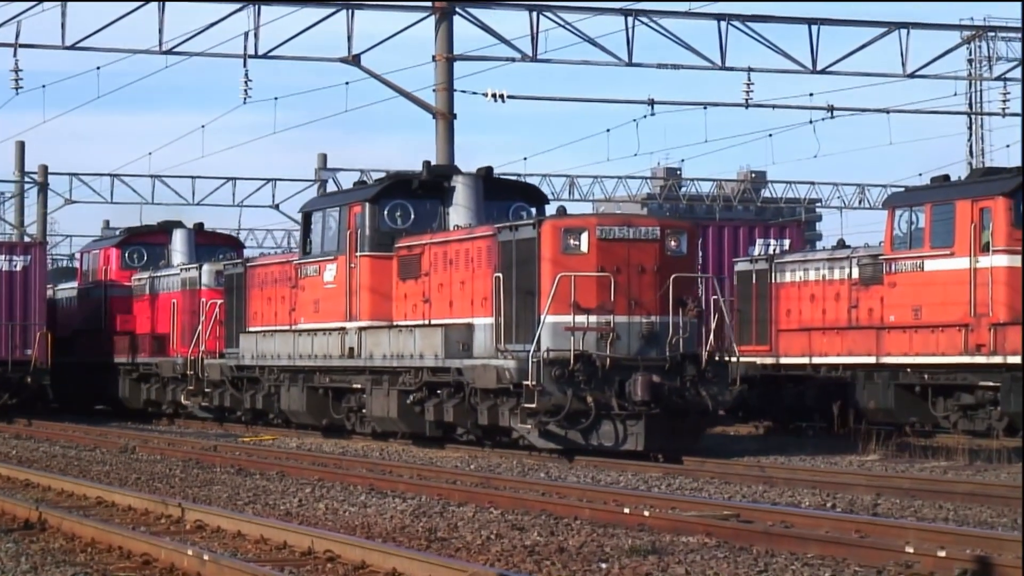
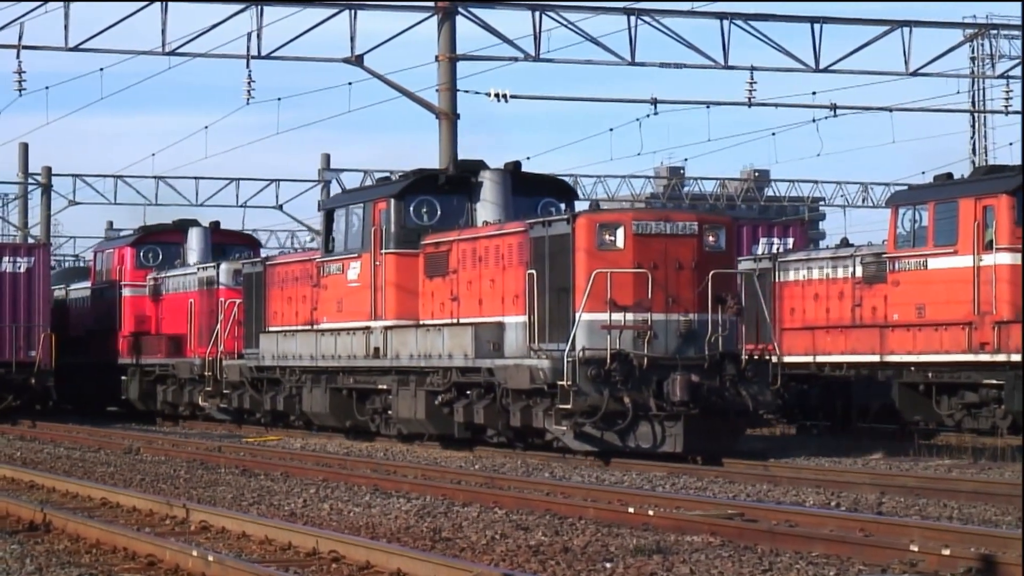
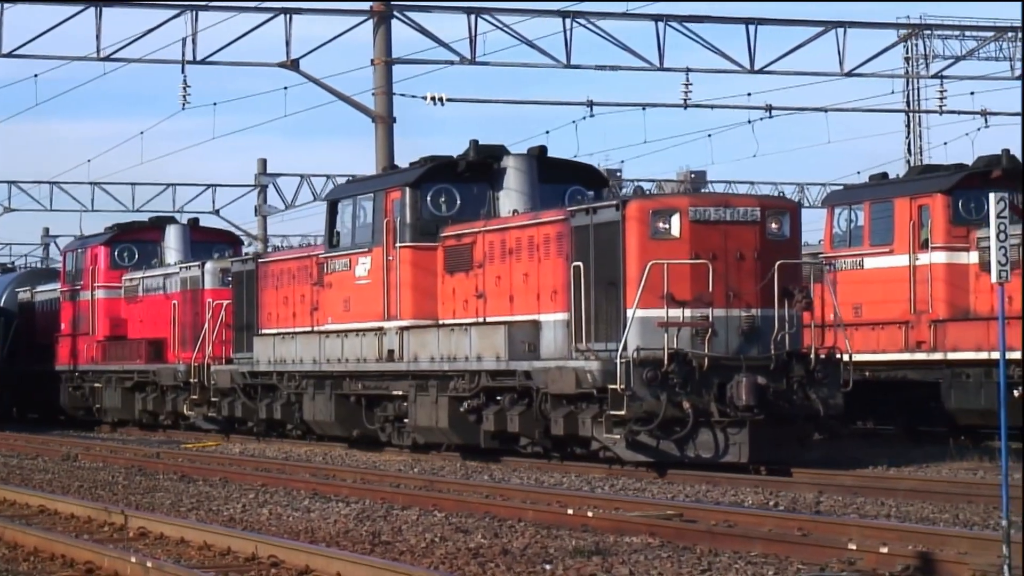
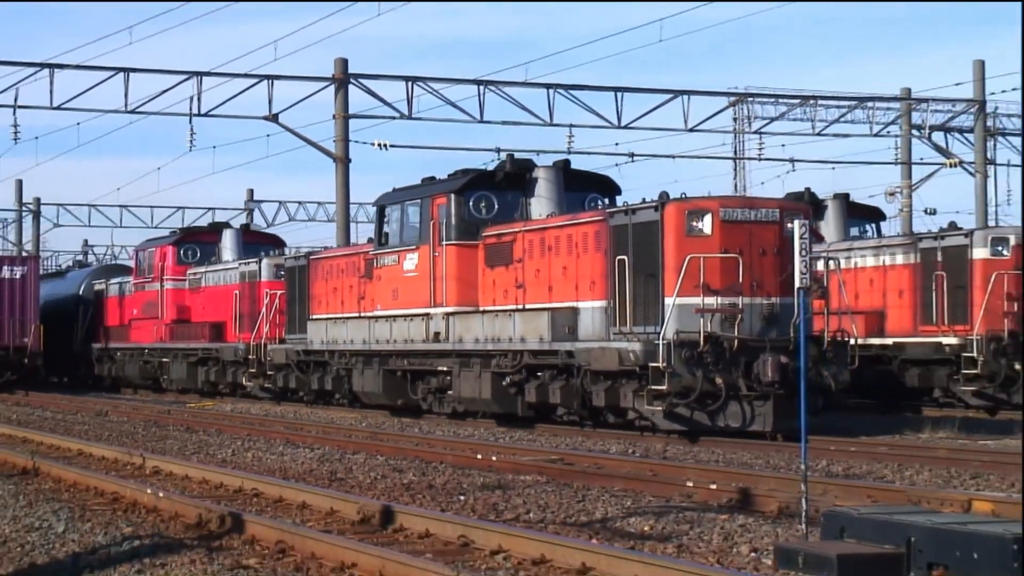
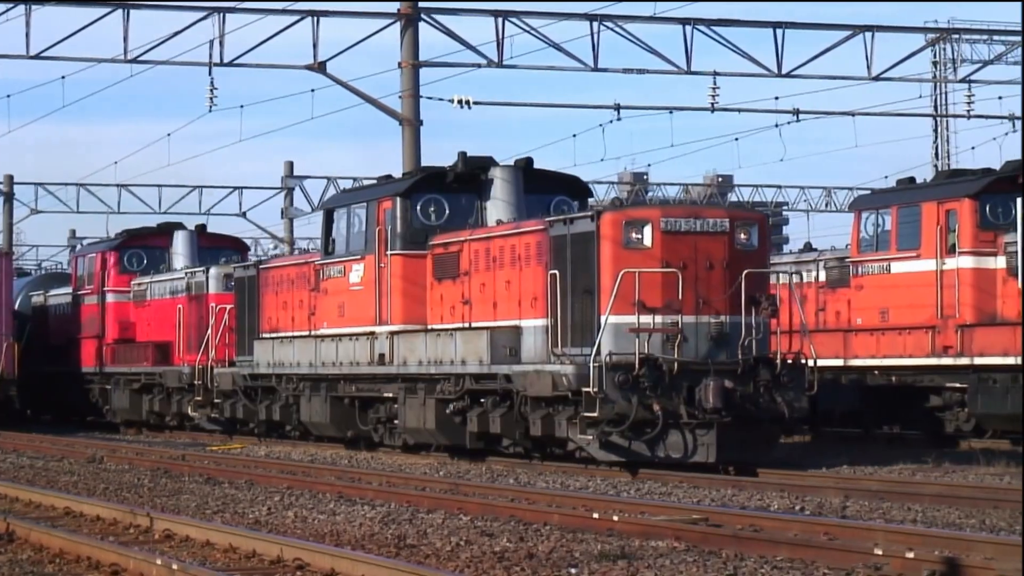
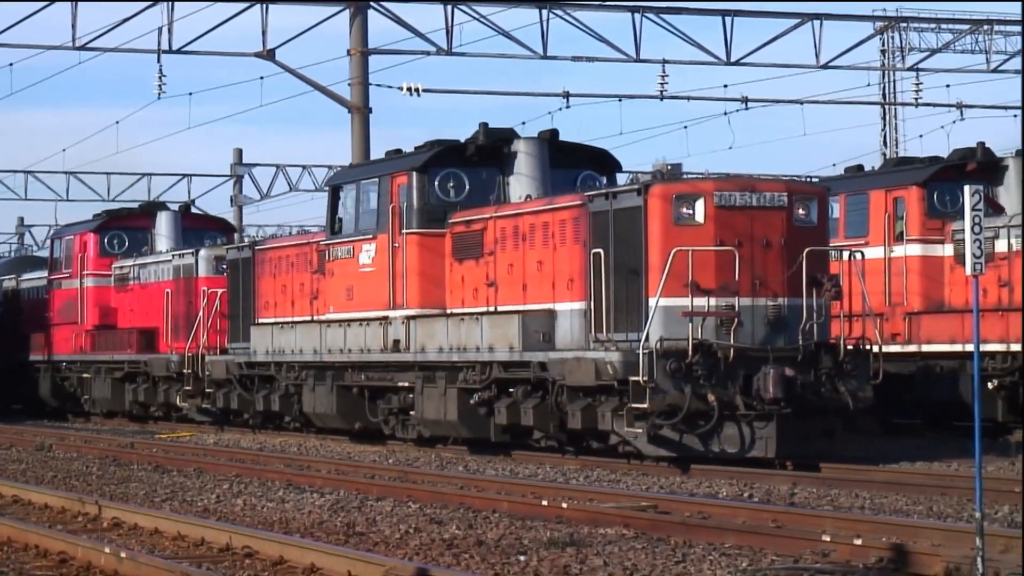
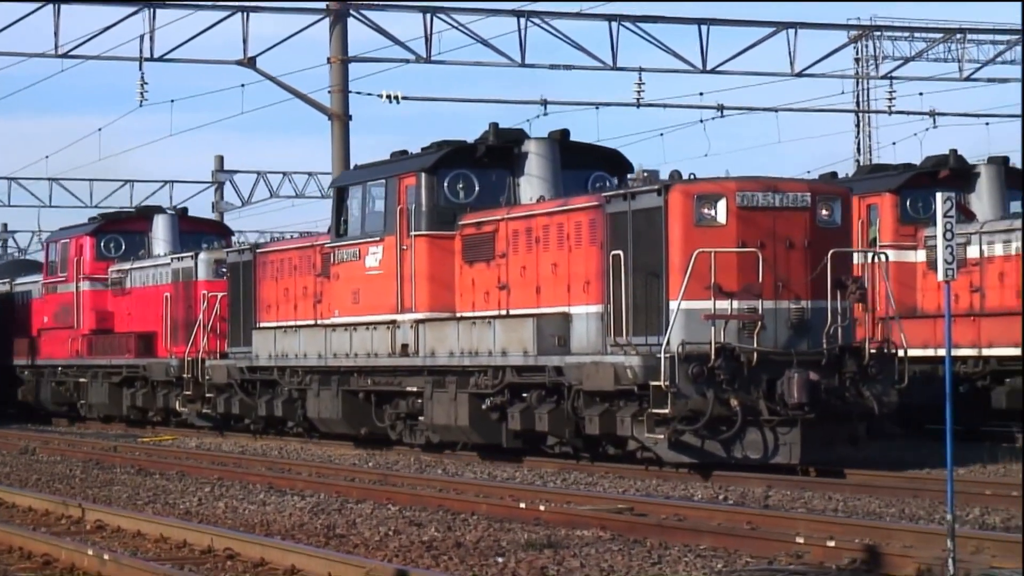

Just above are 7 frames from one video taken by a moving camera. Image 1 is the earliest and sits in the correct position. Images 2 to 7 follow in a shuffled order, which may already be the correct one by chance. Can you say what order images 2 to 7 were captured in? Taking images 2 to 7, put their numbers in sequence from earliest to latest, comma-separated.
2, 5, 3, 6, 7, 4
